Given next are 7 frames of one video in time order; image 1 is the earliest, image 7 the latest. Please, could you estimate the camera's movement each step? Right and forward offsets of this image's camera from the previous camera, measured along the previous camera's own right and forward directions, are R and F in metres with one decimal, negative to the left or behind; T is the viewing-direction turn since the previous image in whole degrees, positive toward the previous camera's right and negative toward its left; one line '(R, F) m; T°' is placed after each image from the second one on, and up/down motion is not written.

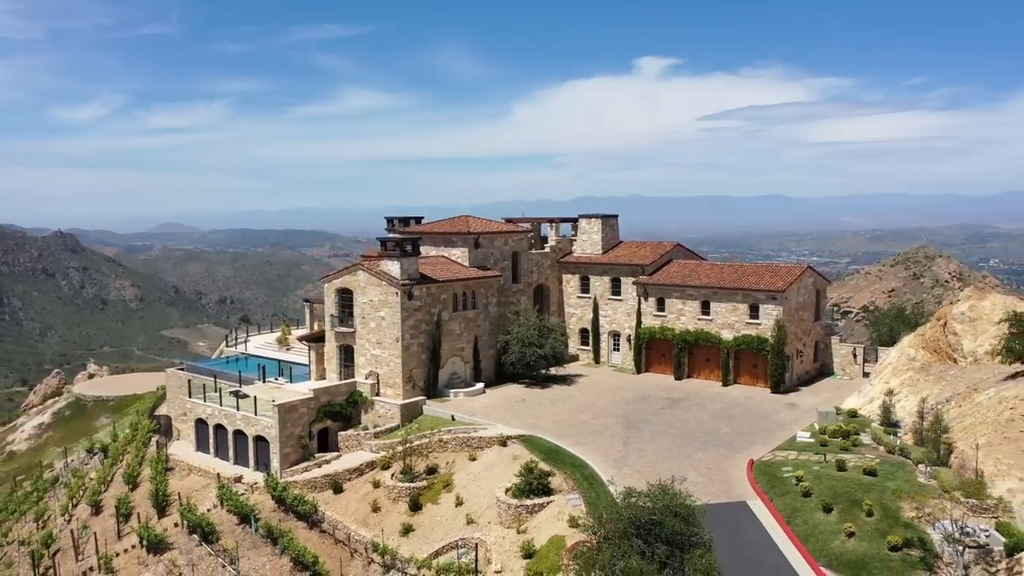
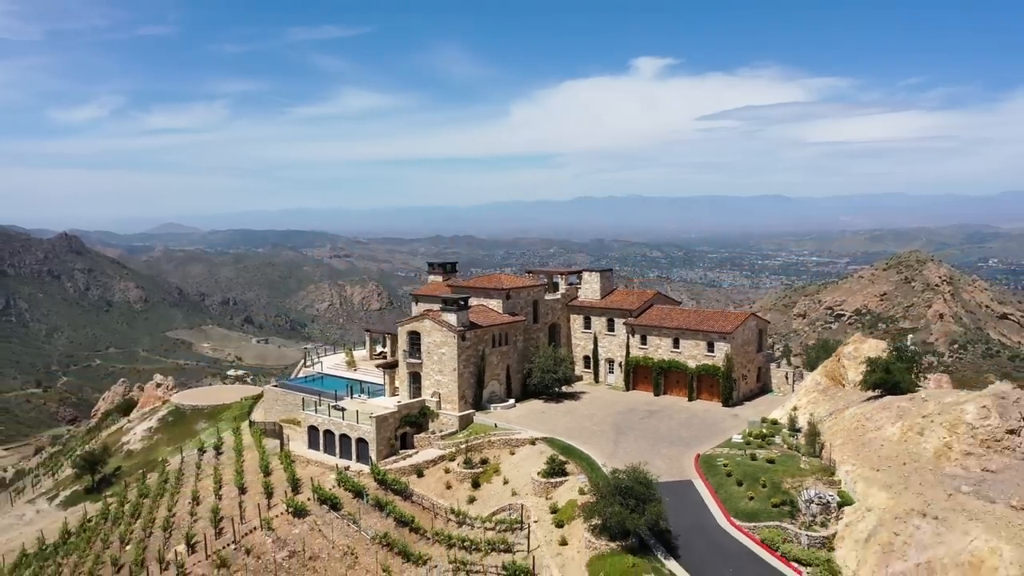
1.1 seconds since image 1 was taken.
(-0.5, -4.1) m; 0°
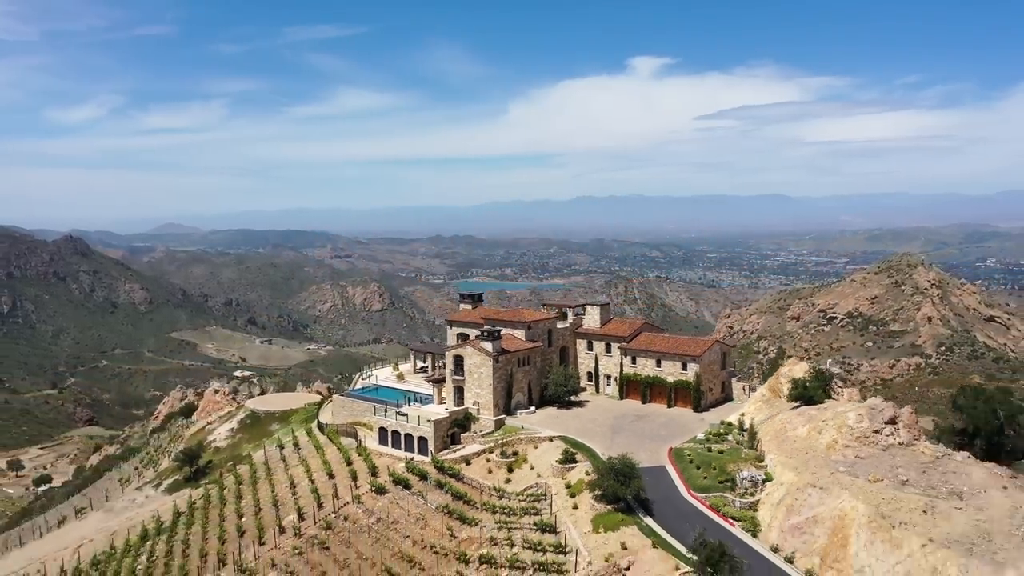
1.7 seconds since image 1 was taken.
(-0.6, -4.6) m; 0°
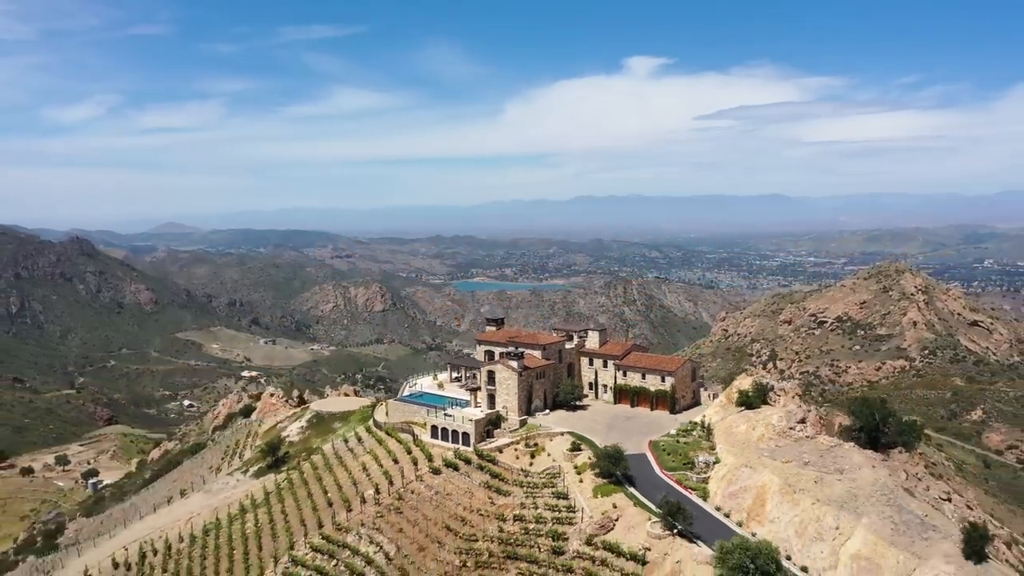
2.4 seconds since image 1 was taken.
(-0.8, -6.1) m; 0°
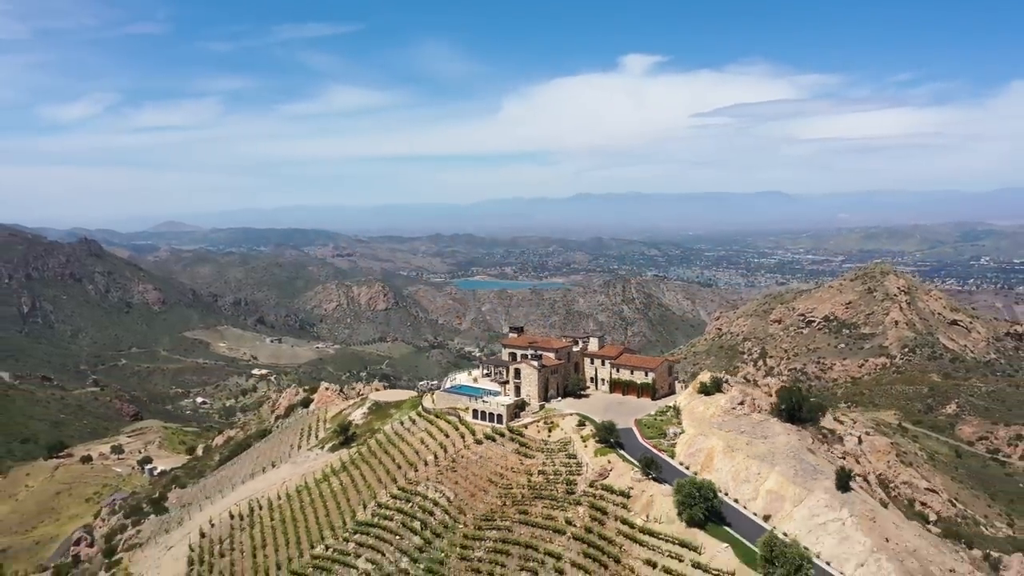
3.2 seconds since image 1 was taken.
(-1.1, -8.4) m; 0°
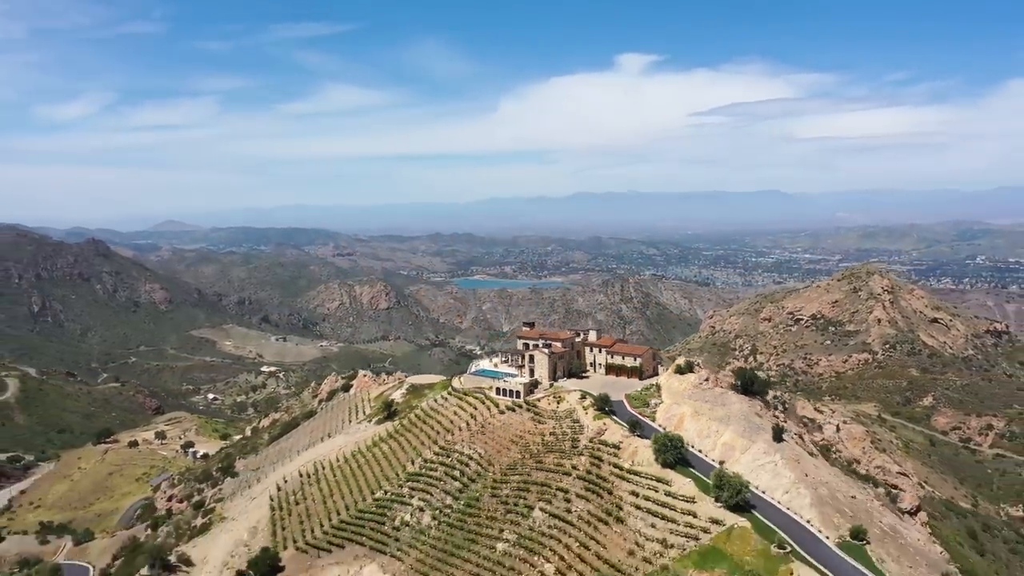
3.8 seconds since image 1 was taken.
(-1.0, -8.4) m; 0°
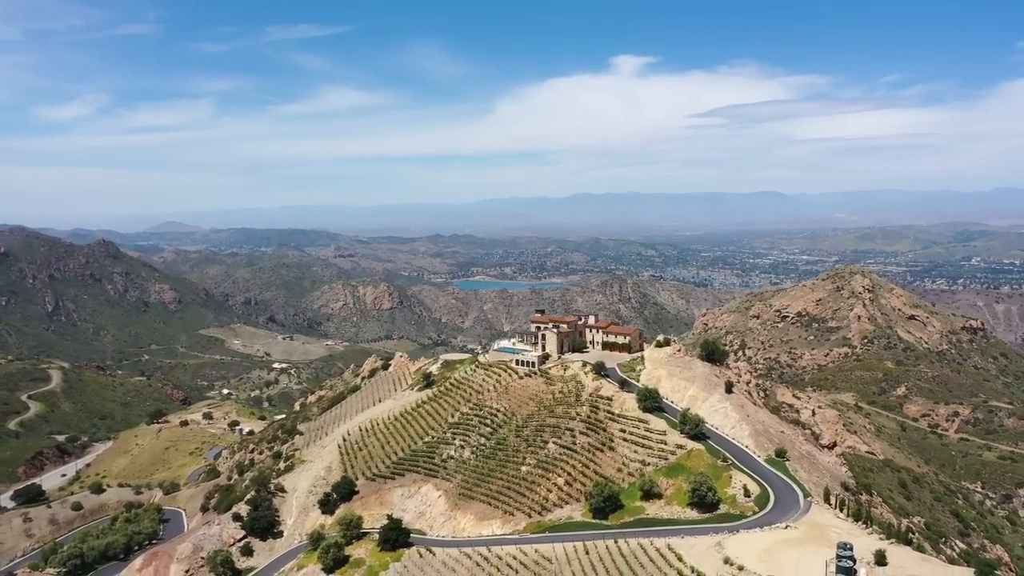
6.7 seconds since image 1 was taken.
(-1.3, -11.4) m; 0°
